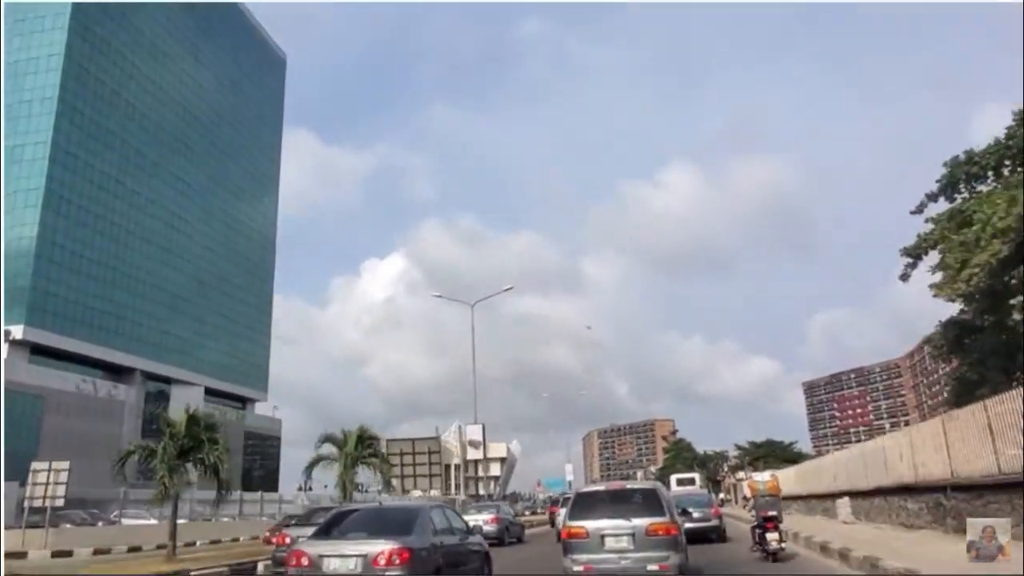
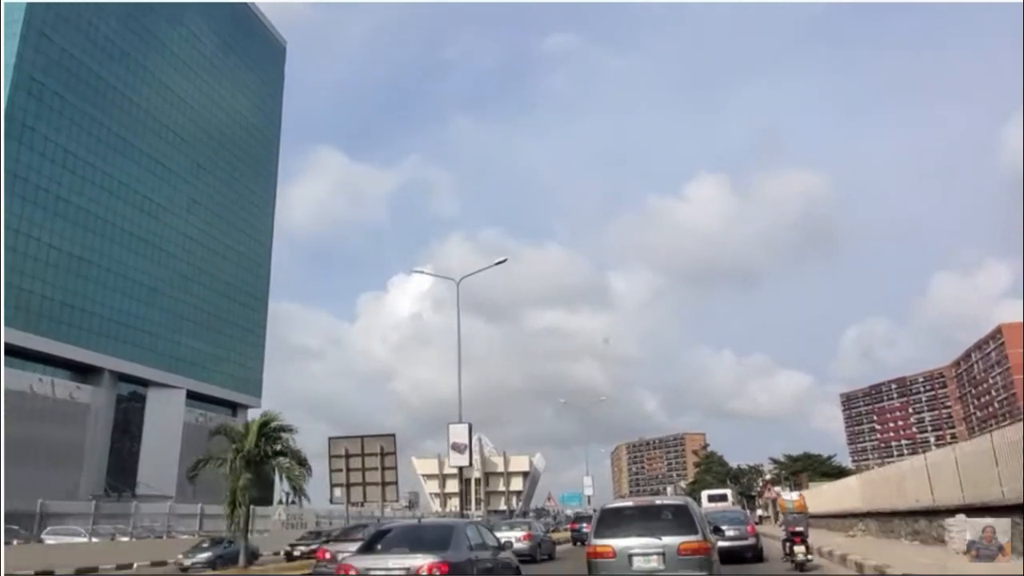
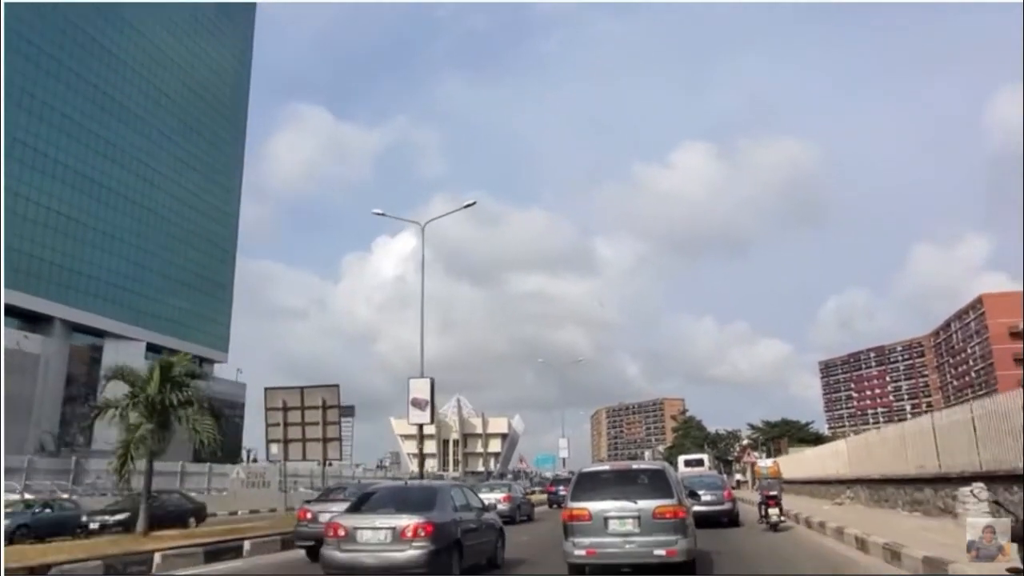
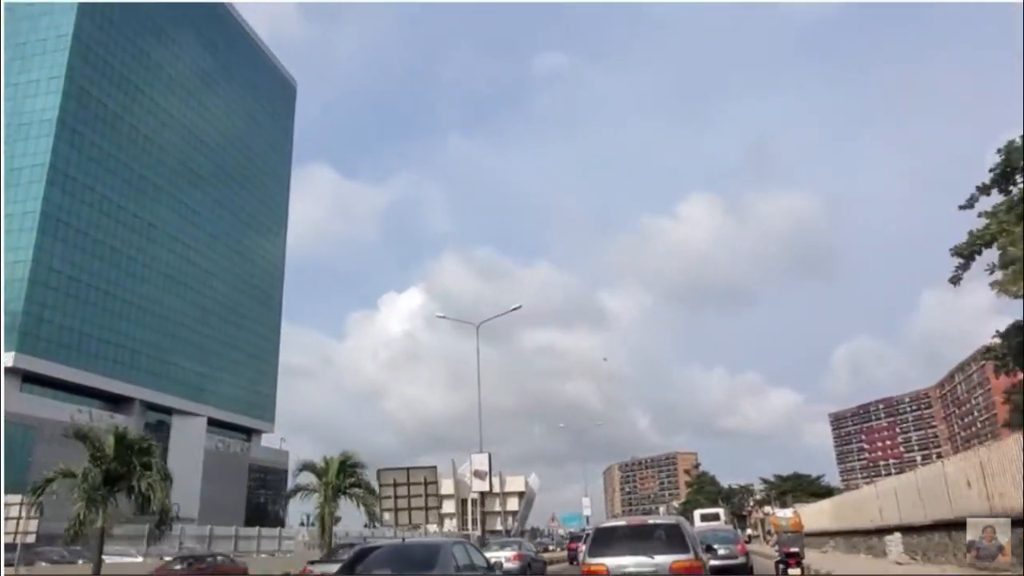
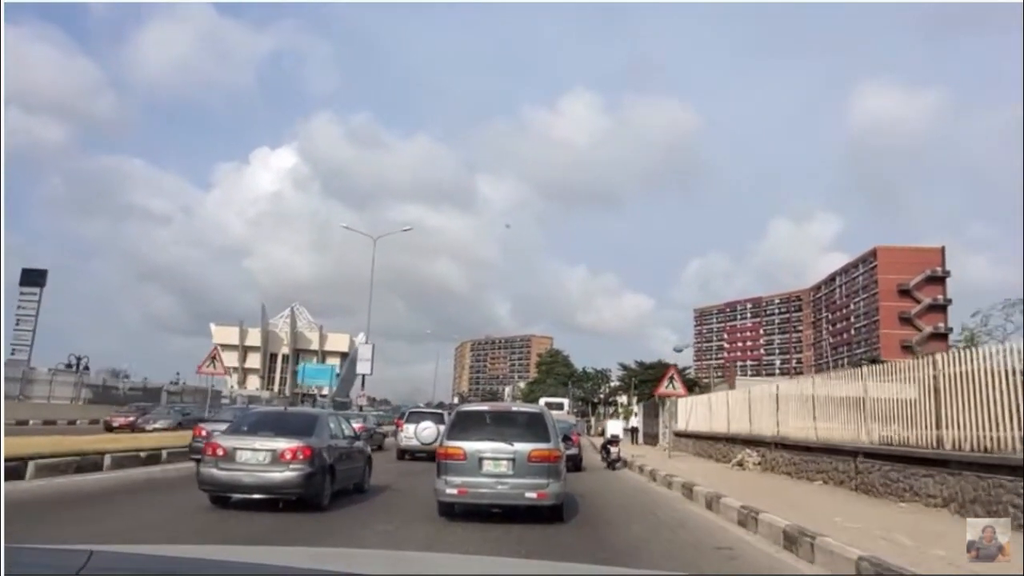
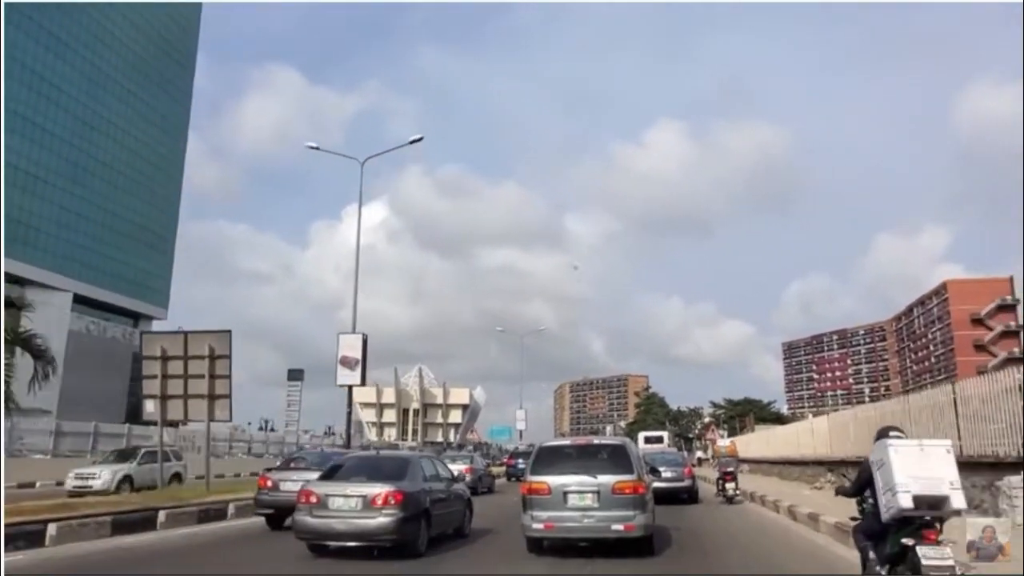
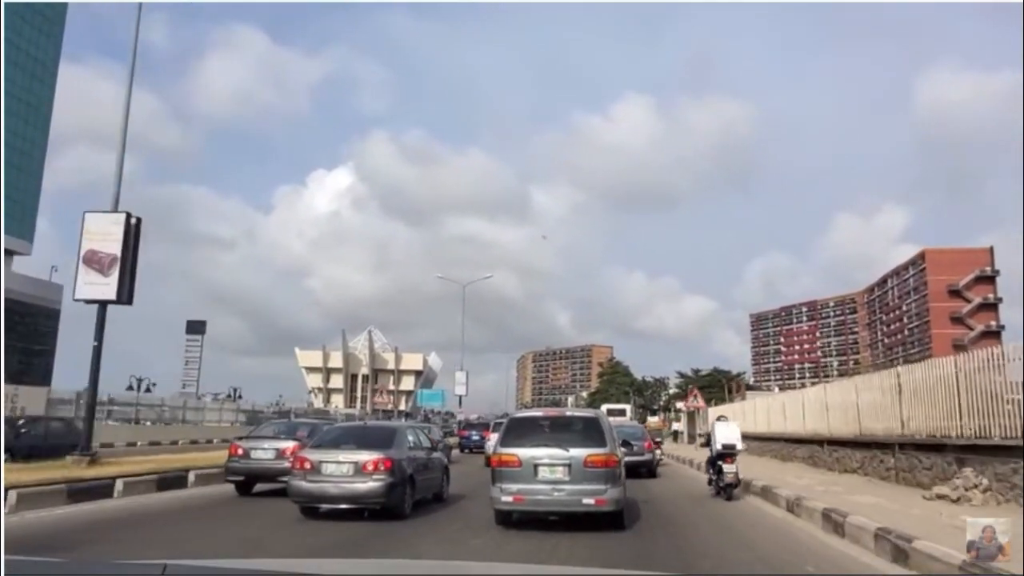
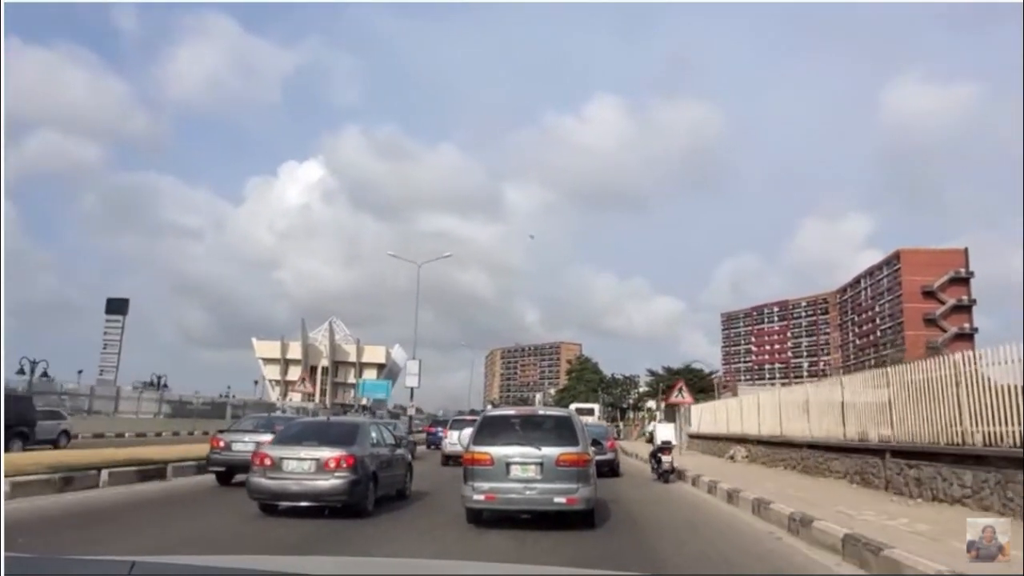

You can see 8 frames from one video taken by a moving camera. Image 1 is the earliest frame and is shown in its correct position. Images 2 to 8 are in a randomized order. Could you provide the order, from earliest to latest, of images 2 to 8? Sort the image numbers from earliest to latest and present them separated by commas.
4, 2, 3, 6, 7, 8, 5
